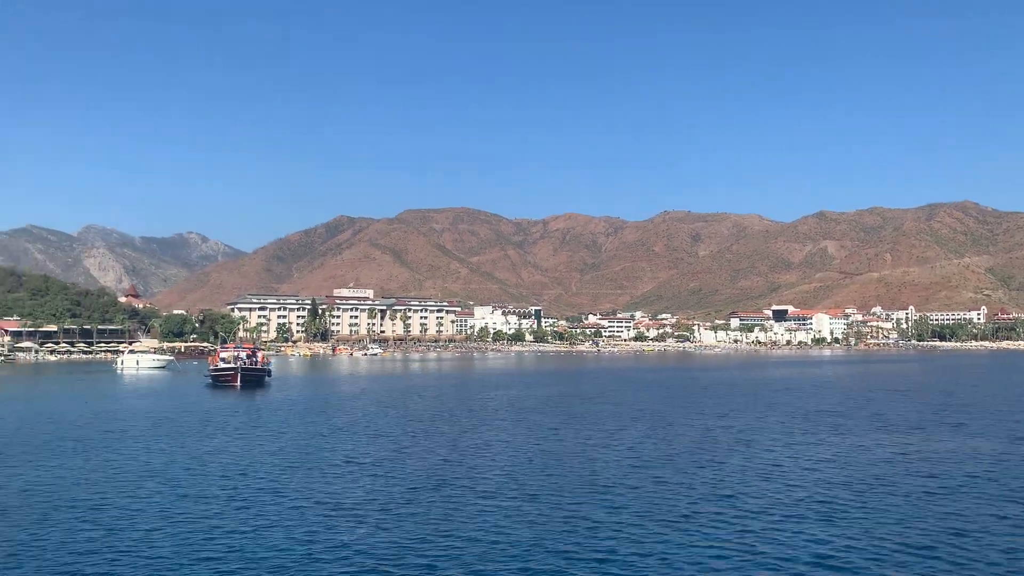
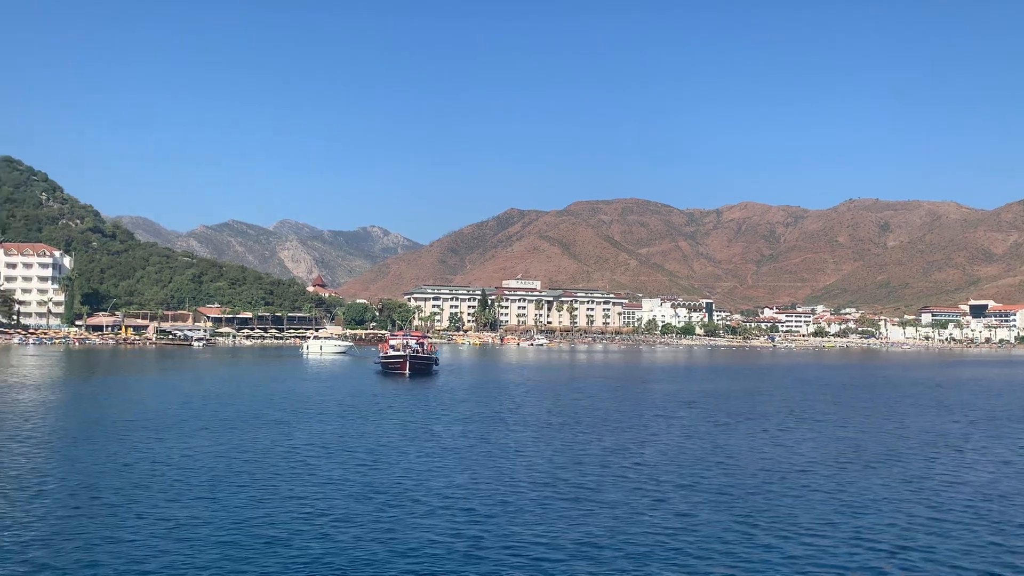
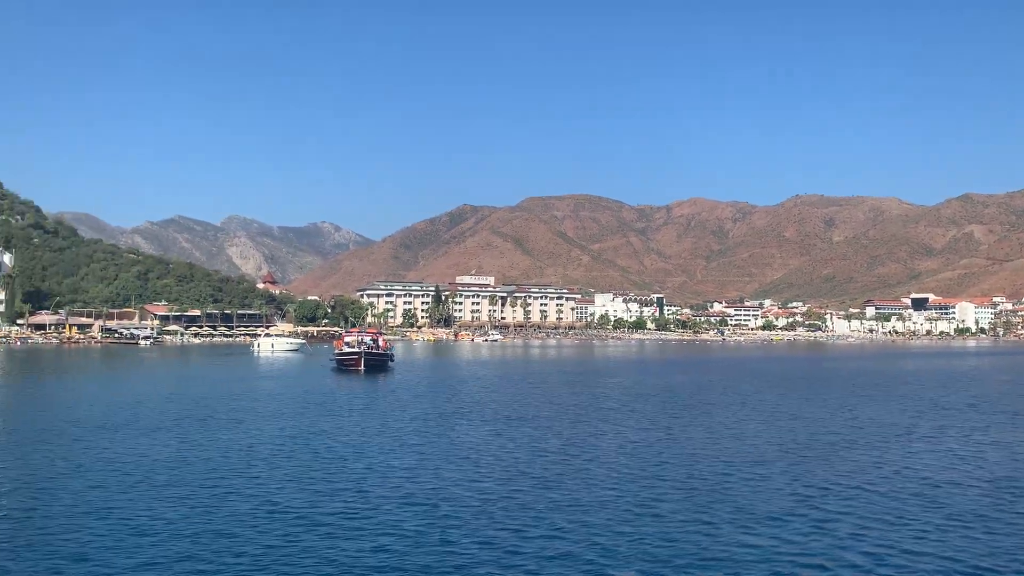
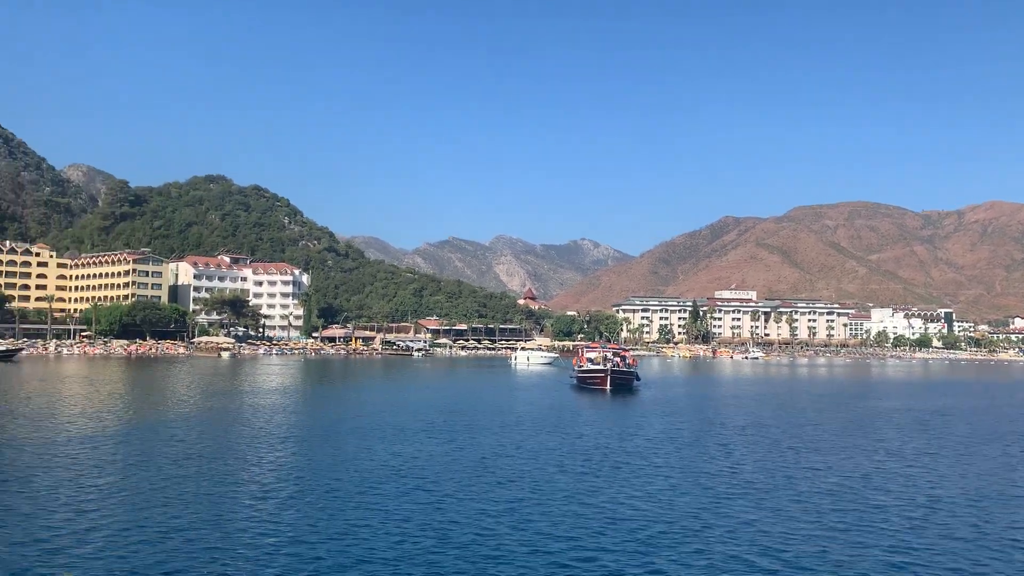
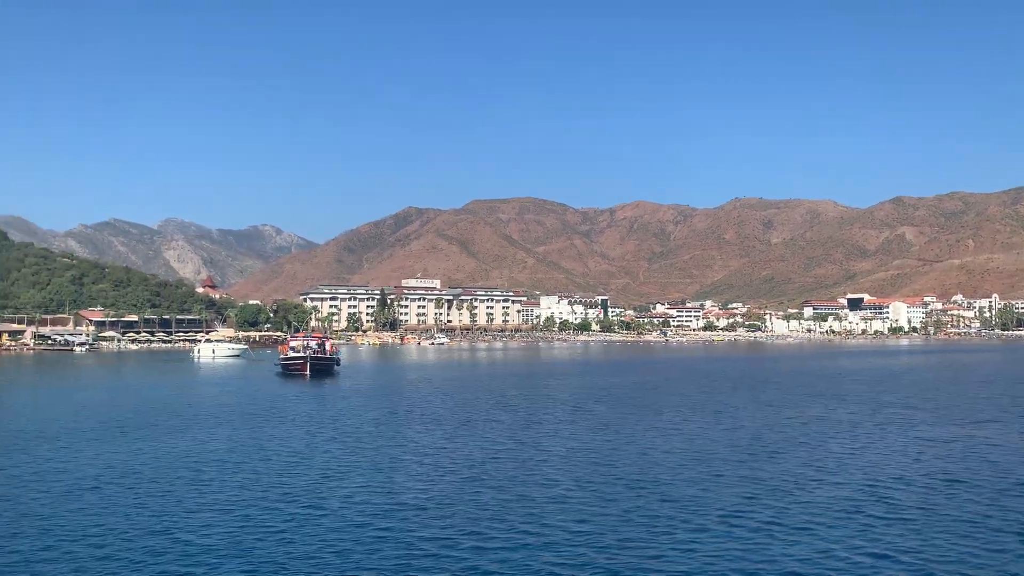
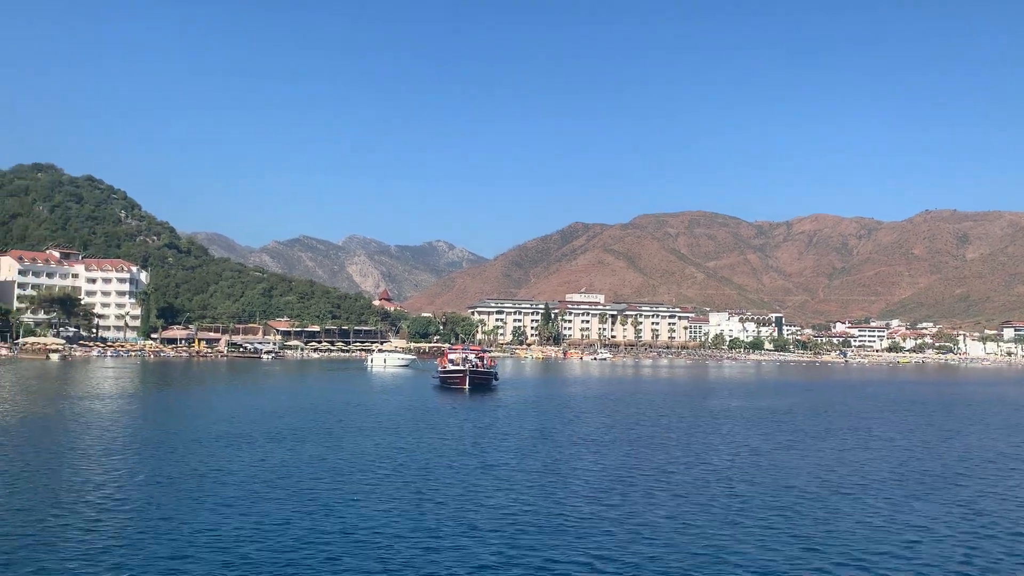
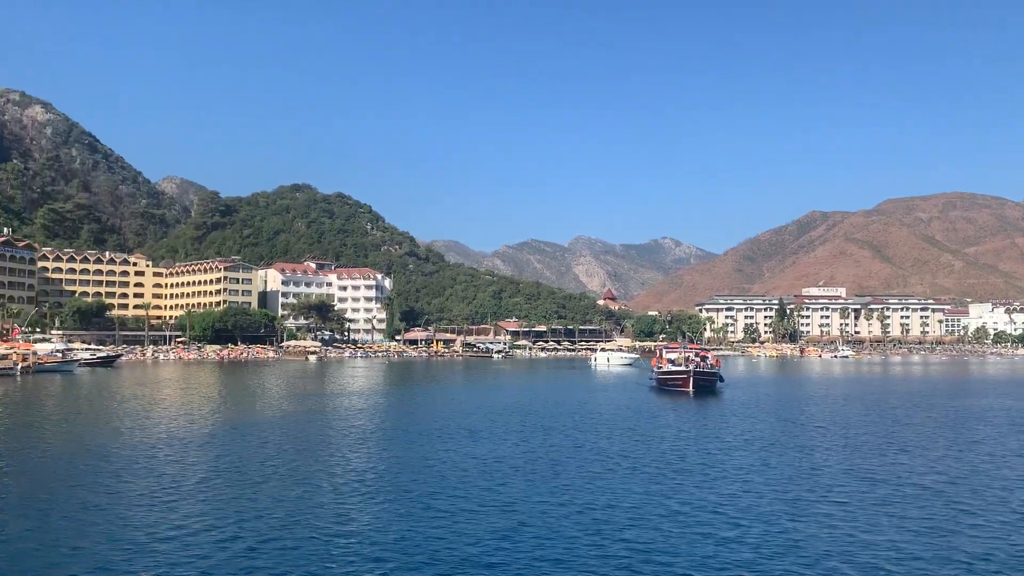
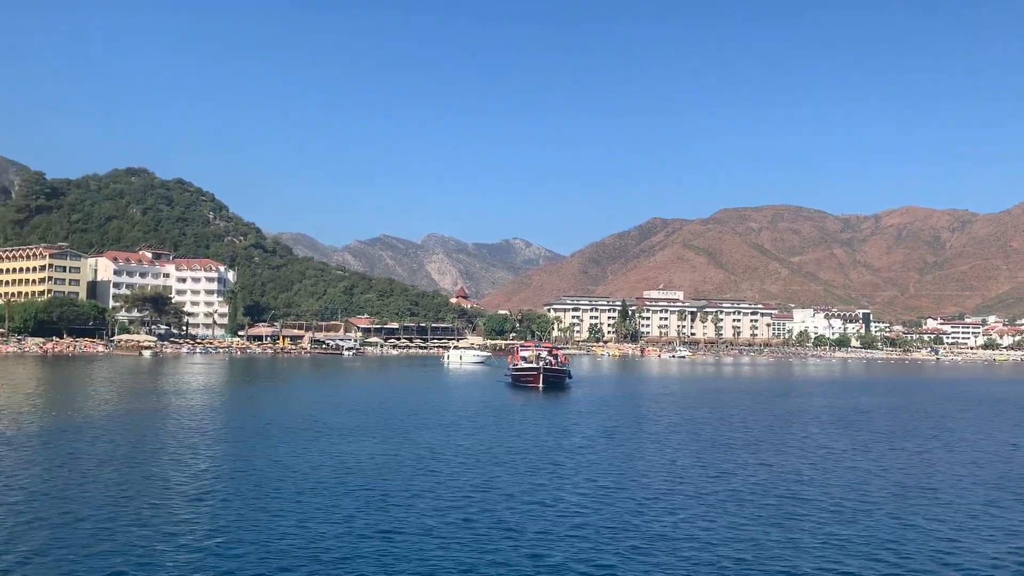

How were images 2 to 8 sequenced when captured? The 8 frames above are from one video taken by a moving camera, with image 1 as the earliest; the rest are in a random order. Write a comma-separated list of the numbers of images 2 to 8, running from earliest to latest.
5, 3, 2, 6, 8, 4, 7
